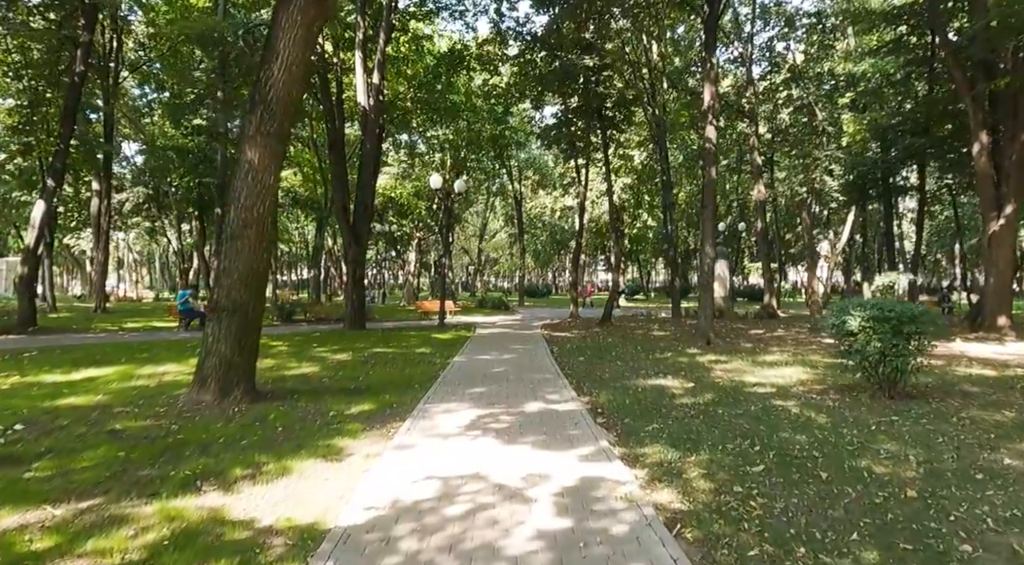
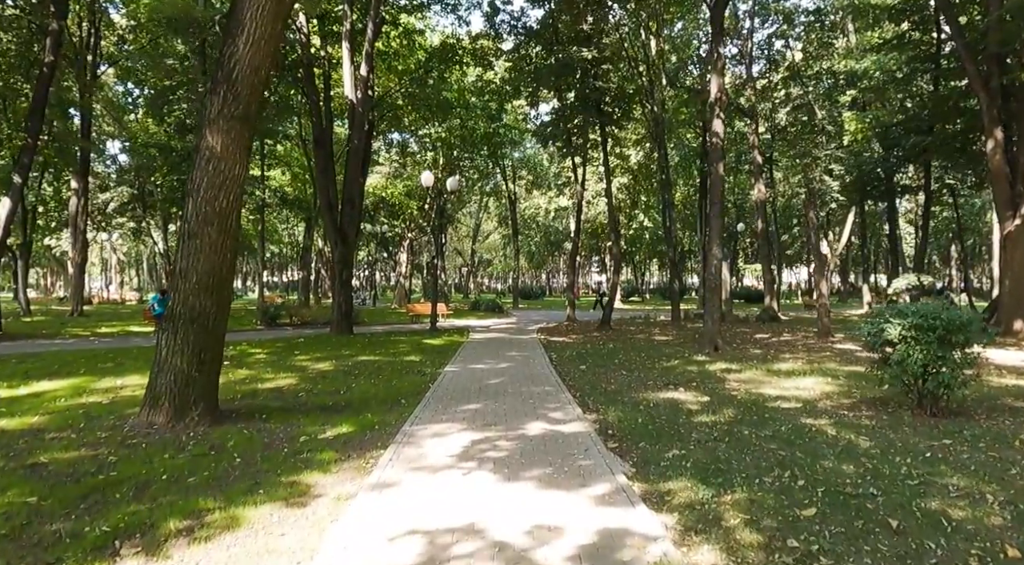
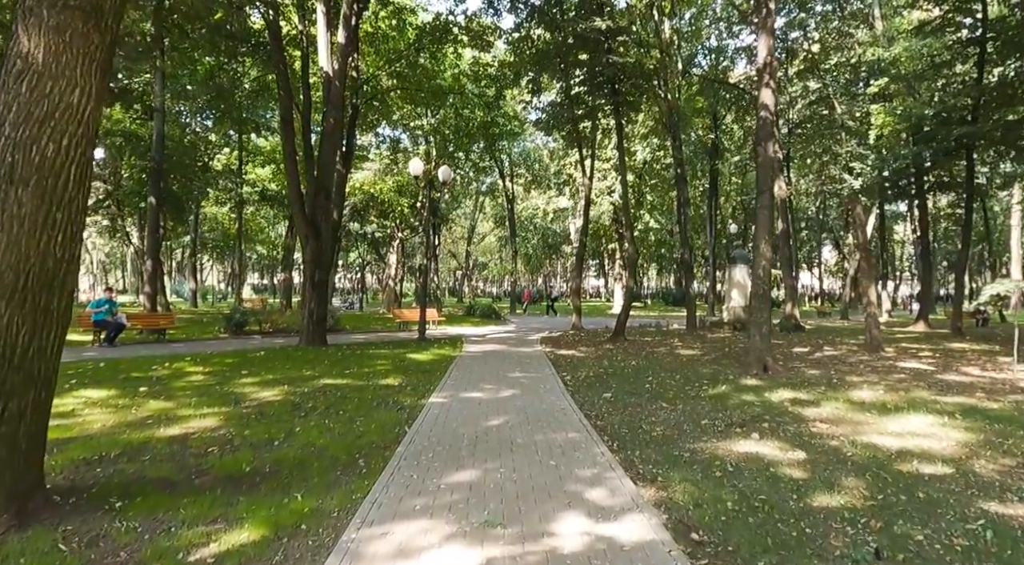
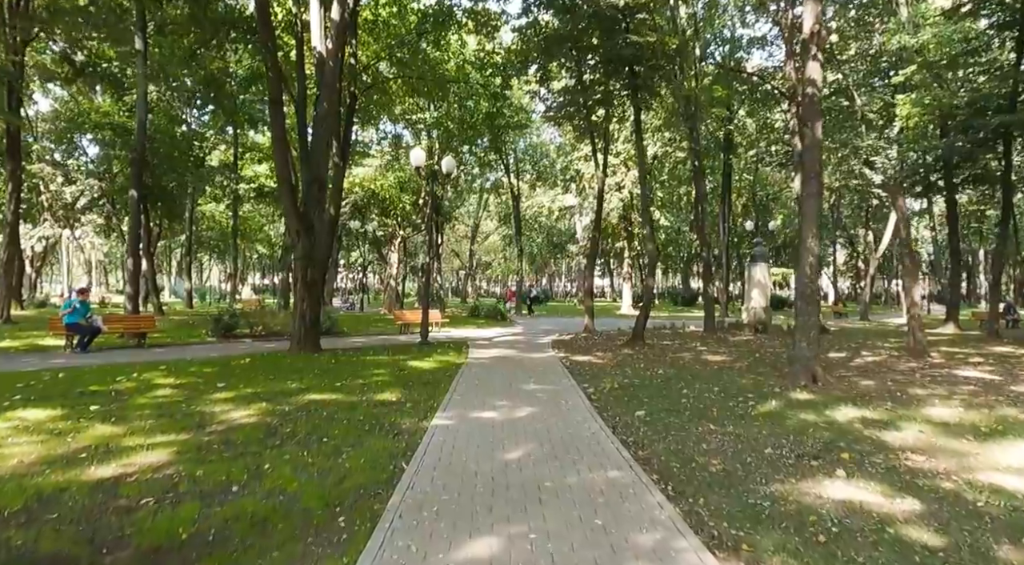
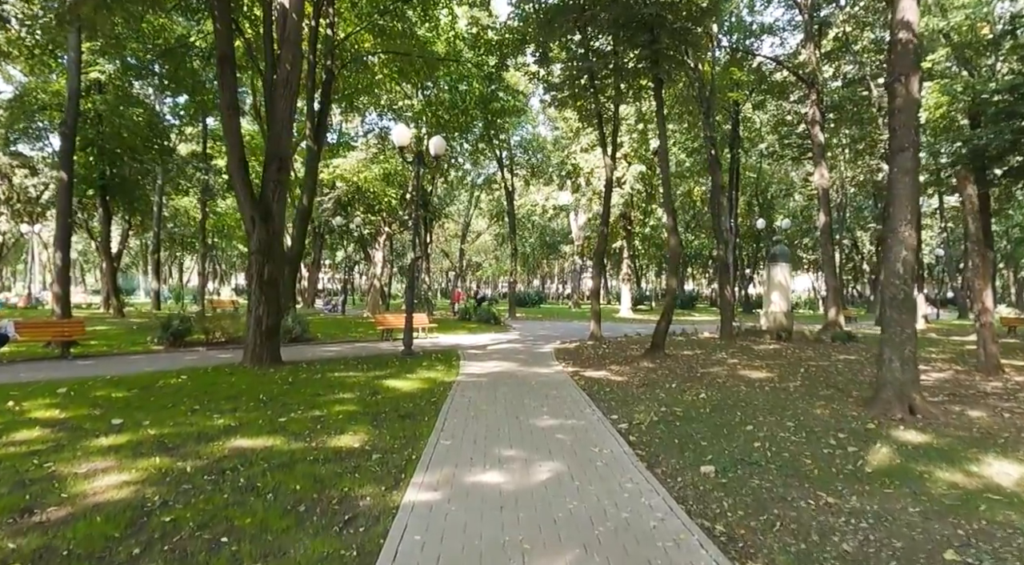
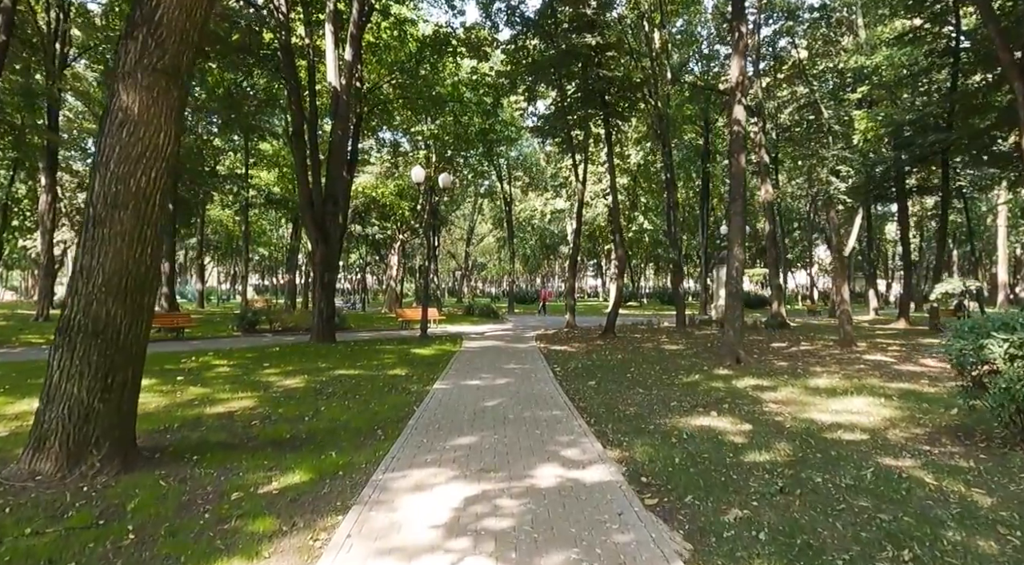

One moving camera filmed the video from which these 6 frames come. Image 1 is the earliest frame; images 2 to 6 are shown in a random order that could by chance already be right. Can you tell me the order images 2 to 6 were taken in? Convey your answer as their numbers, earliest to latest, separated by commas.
2, 6, 3, 4, 5
